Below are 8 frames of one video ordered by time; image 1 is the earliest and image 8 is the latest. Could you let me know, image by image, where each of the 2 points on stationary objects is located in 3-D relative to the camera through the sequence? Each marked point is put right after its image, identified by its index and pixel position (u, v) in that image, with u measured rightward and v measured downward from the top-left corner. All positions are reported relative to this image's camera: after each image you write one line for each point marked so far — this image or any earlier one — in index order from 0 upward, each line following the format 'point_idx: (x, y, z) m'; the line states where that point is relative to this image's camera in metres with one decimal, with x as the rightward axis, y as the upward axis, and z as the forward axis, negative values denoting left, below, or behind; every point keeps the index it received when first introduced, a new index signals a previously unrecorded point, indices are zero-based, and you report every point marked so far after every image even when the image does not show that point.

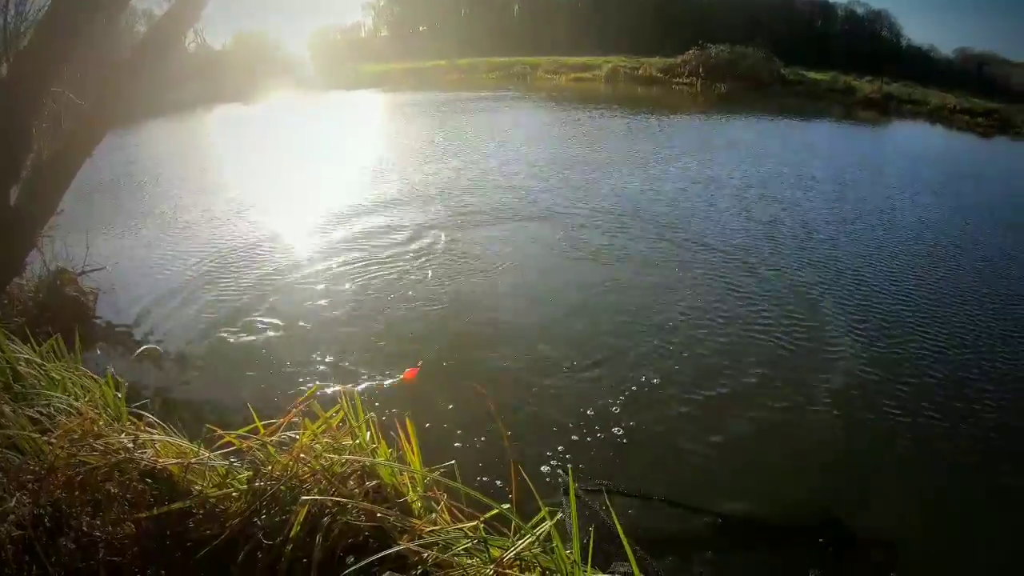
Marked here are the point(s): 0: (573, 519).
0: (+0.4, -1.4, +3.8) m
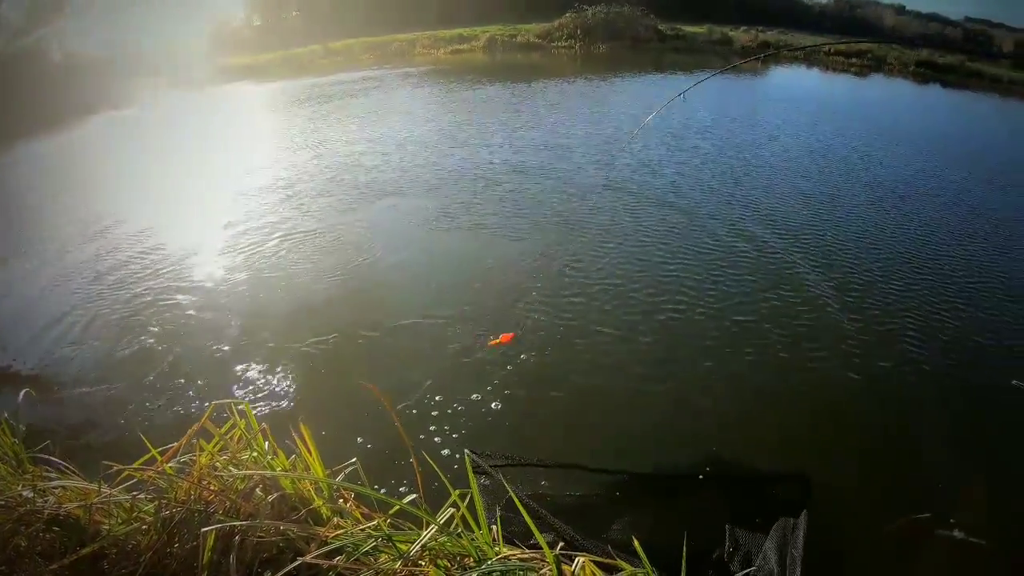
0: (-0.2, -1.3, +3.7) m
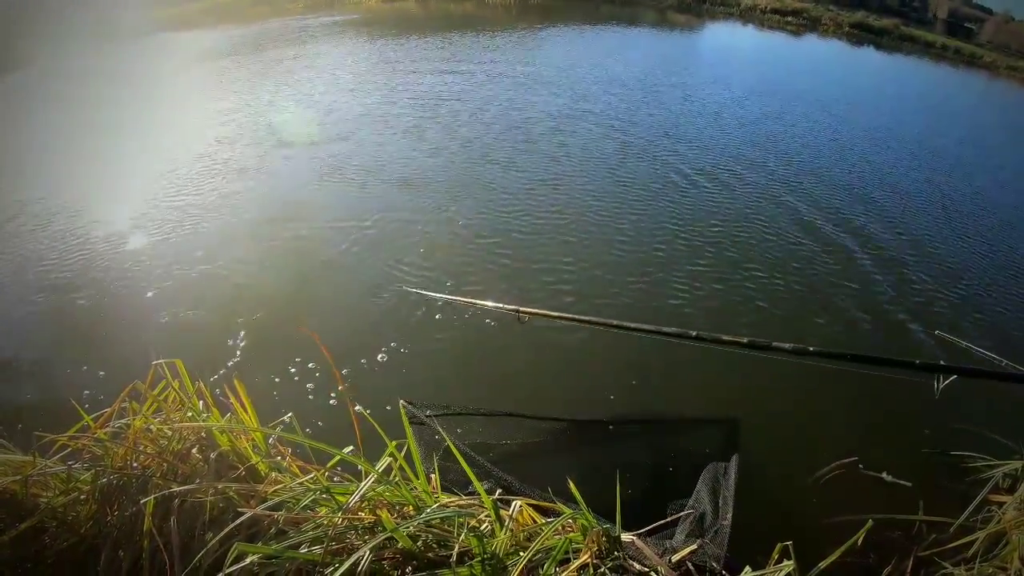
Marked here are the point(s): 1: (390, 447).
0: (-0.6, -1.0, +3.8) m
1: (-0.7, -1.0, +3.8) m
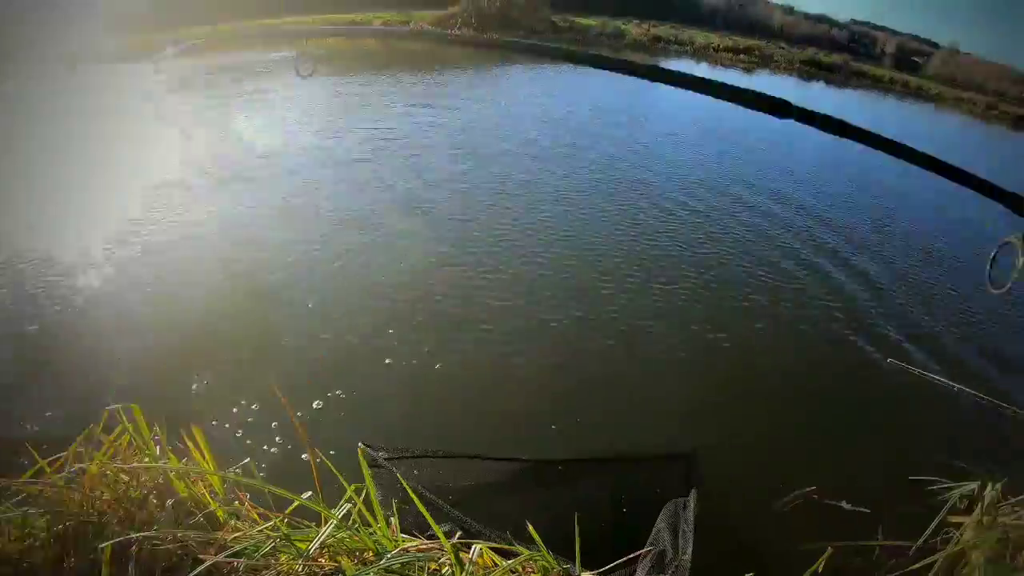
0: (-0.8, -1.2, +3.8) m
1: (-1.0, -1.2, +3.8) m
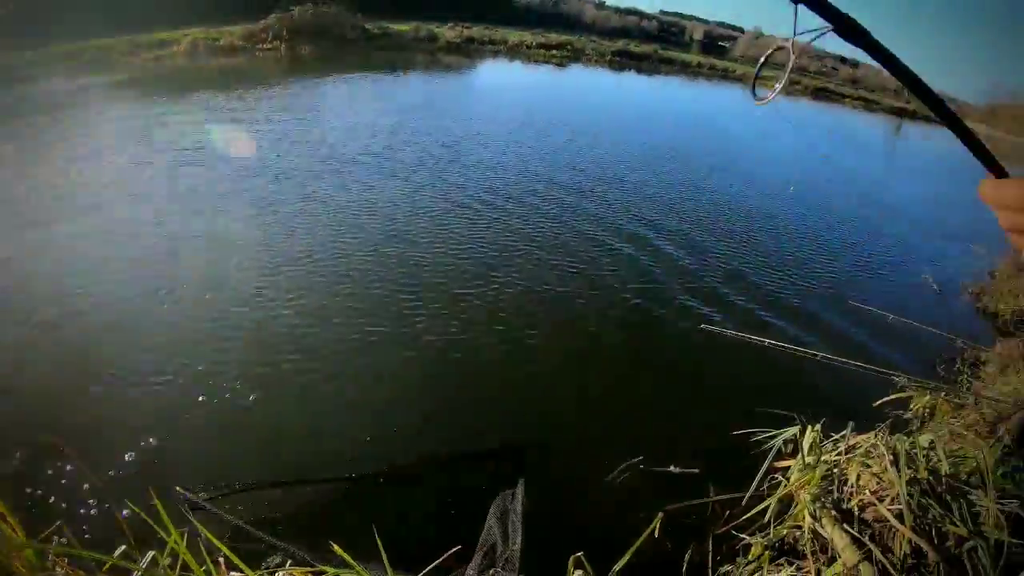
0: (-2.0, -1.5, +3.8) m
1: (-2.1, -1.6, +3.8) m
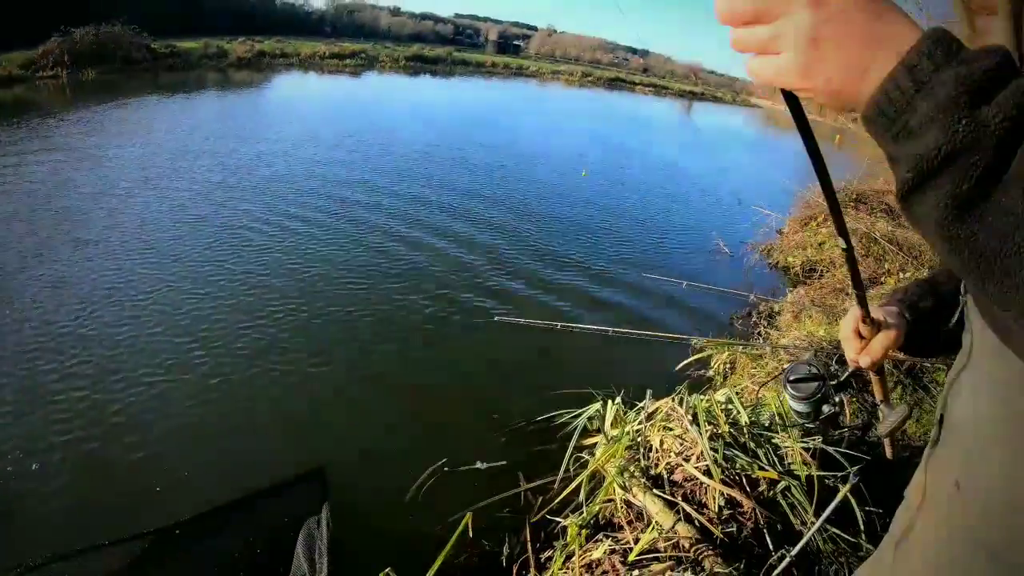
0: (-3.2, -1.9, +3.3) m
1: (-3.4, -2.0, +3.3) m
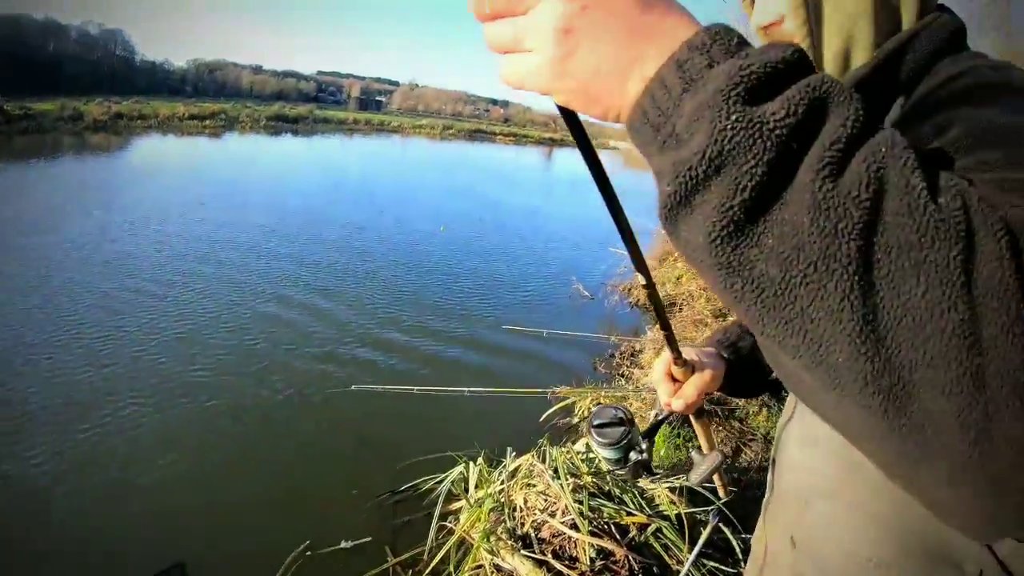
0: (-4.0, -2.6, +2.7) m
1: (-4.1, -2.6, +2.6) m
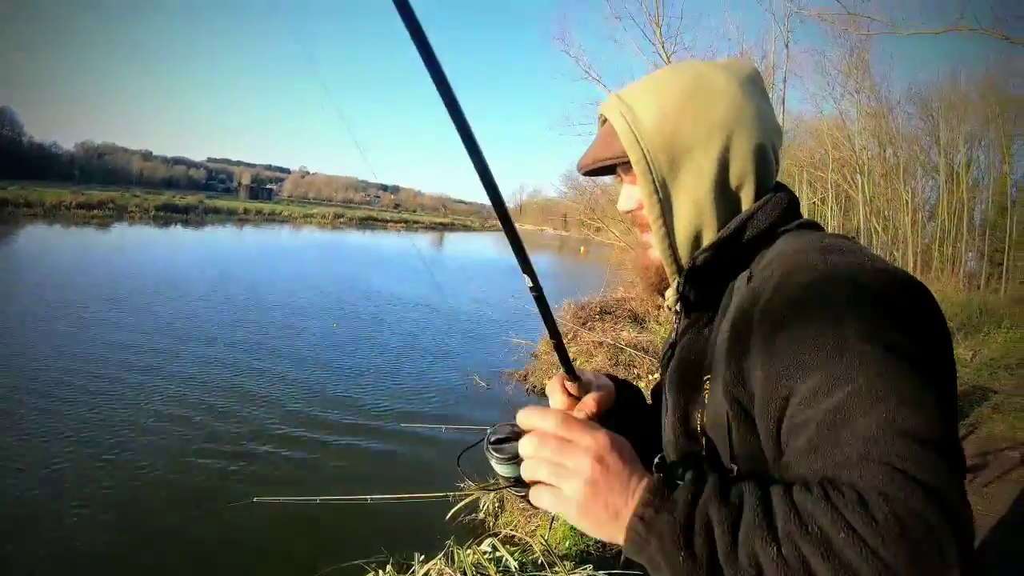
0: (-4.5, -3.8, +2.1) m
1: (-4.6, -3.9, +2.1) m
